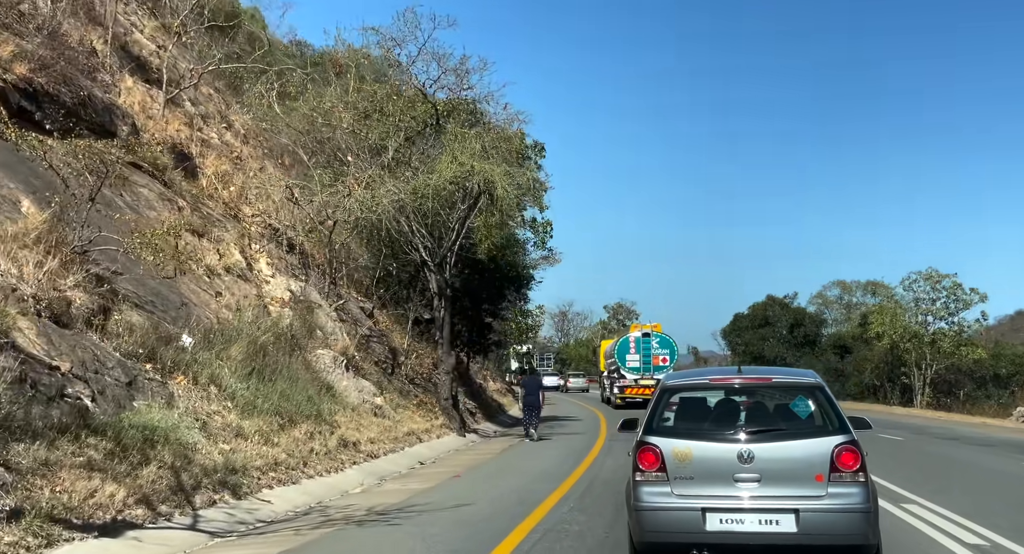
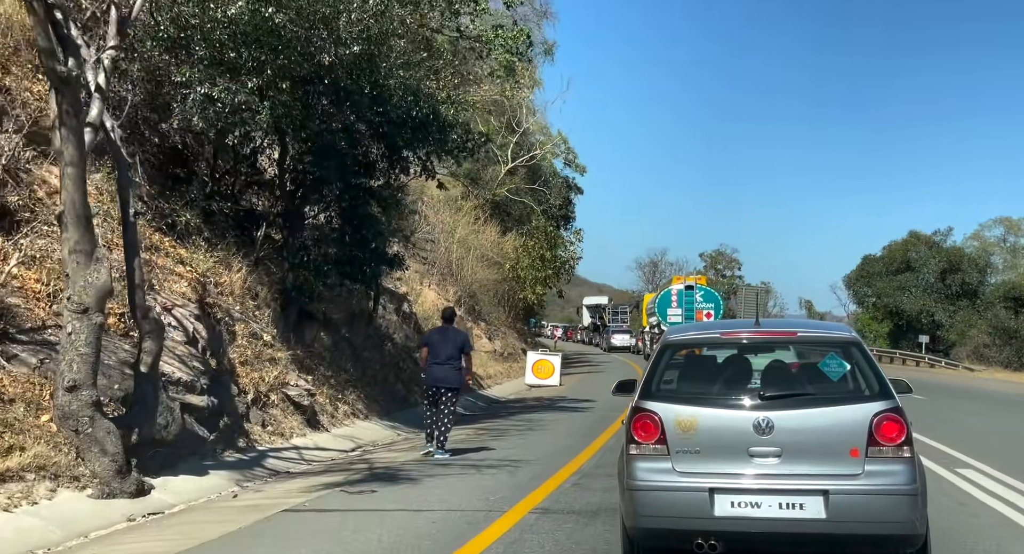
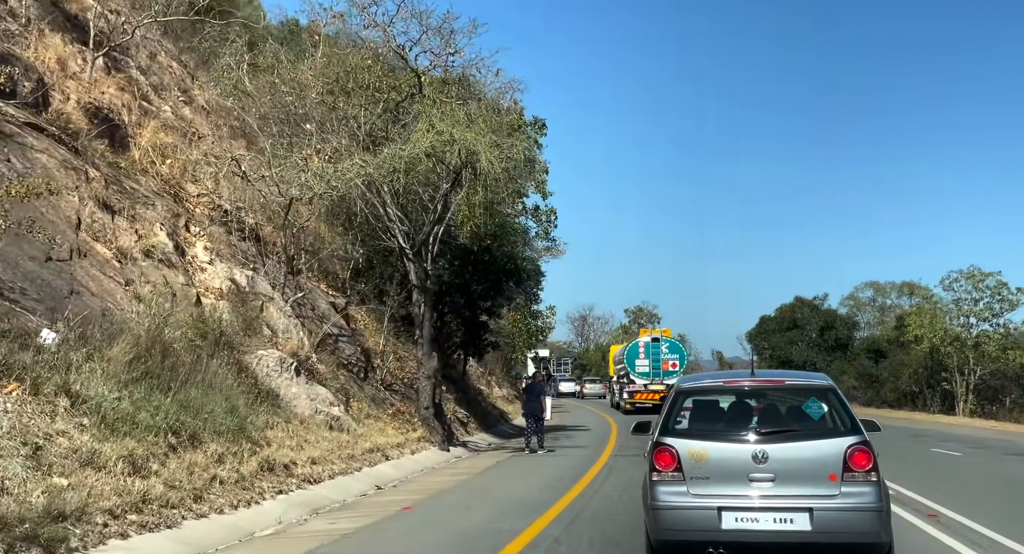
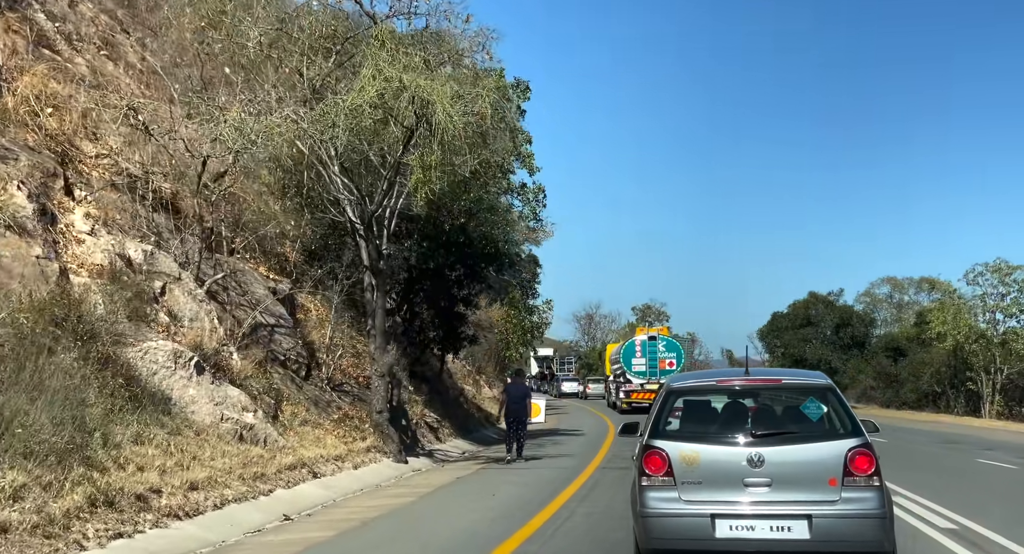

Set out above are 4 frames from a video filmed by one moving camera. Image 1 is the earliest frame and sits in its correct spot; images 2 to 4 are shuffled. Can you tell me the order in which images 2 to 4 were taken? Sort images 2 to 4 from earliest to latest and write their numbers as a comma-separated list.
3, 4, 2
